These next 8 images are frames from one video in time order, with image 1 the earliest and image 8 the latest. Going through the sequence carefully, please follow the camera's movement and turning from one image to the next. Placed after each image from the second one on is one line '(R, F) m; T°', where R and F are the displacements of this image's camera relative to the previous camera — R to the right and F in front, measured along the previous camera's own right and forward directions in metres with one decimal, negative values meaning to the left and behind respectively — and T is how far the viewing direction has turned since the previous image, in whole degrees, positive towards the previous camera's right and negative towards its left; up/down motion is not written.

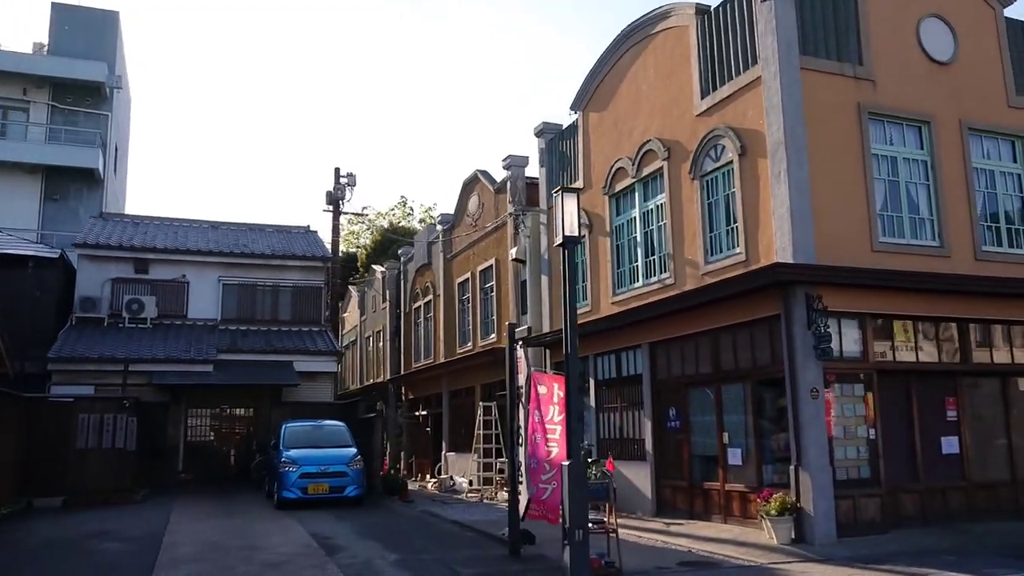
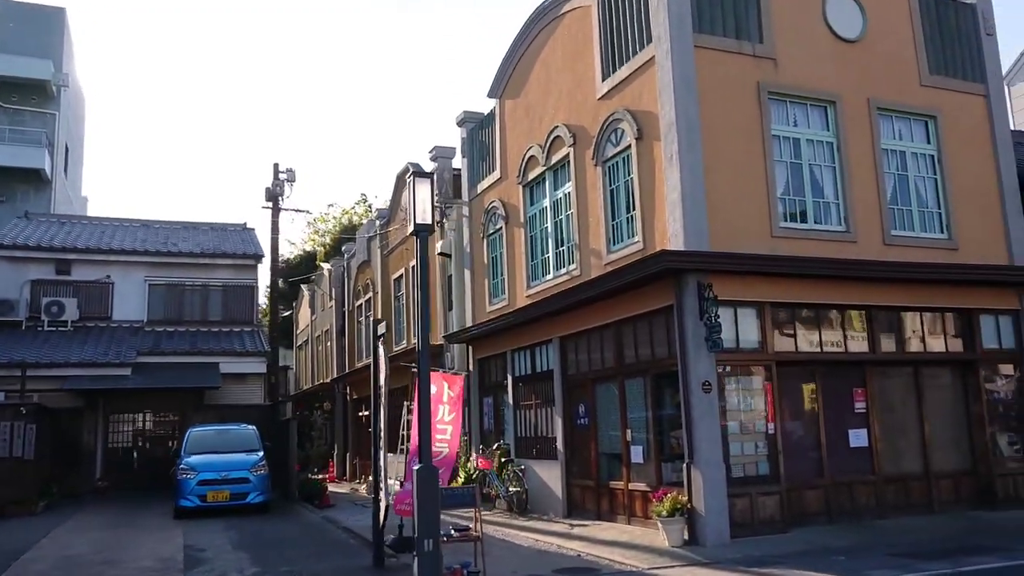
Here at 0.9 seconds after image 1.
(+1.4, +0.6) m; +1°
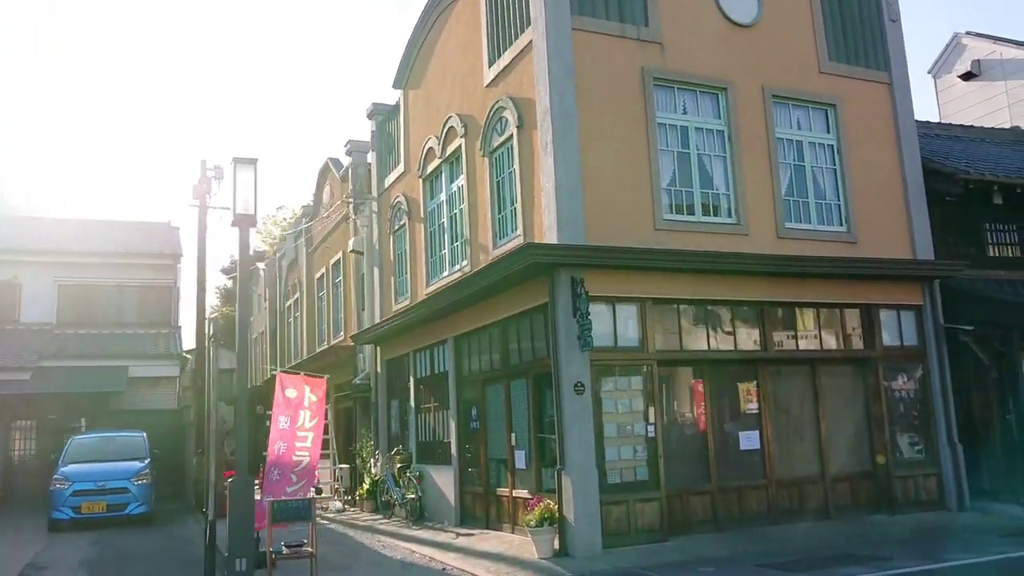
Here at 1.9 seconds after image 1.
(+1.4, +0.6) m; +2°
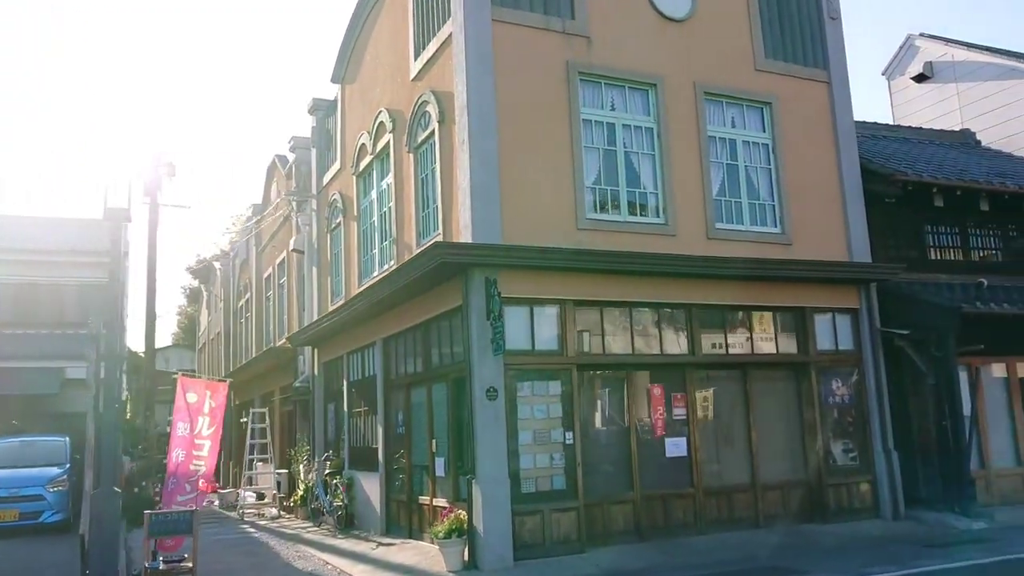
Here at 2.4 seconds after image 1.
(+0.9, +0.4) m; +1°
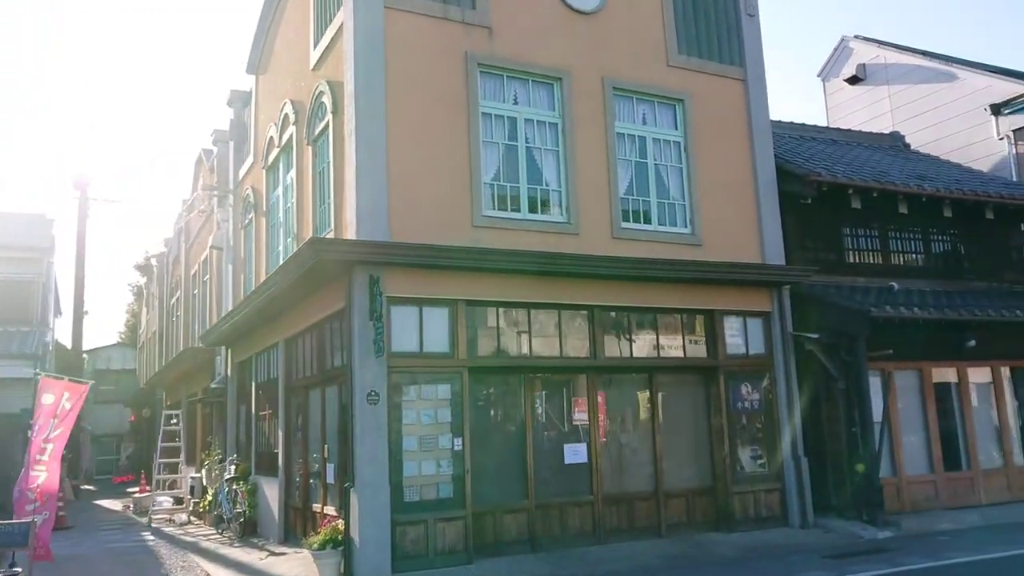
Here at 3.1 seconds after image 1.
(+1.0, +0.4) m; +2°
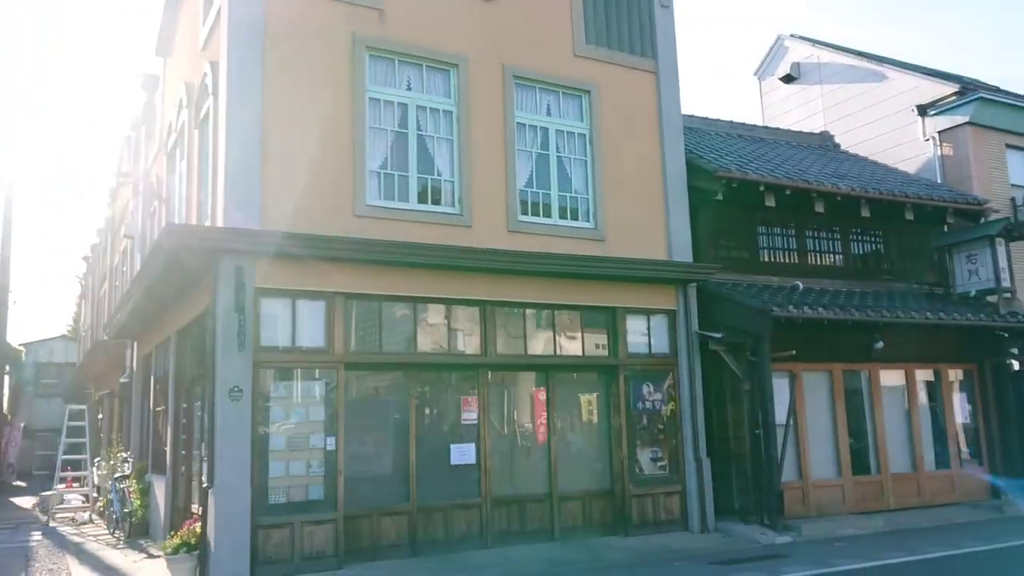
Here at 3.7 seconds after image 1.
(+1.1, +0.4) m; +2°
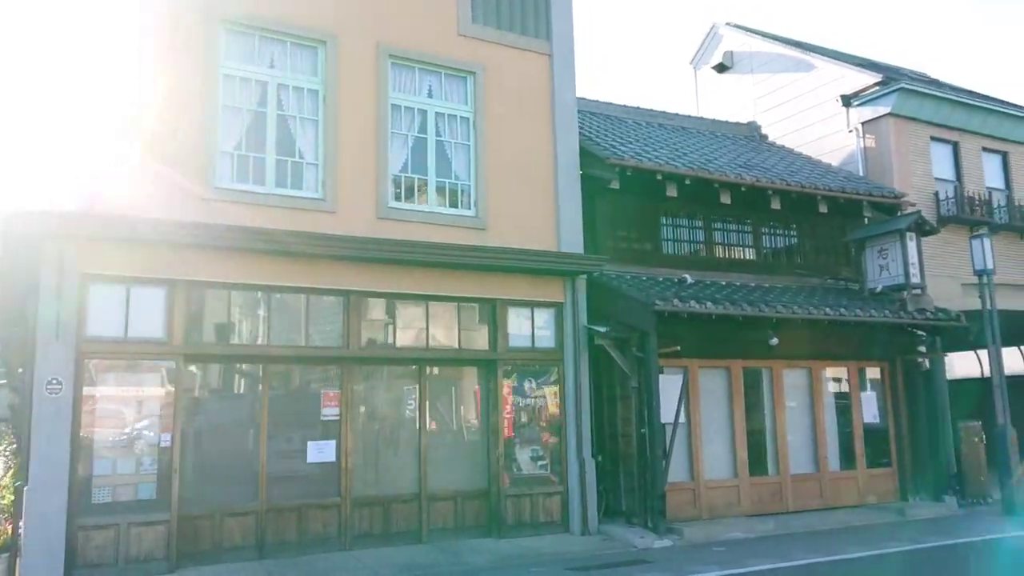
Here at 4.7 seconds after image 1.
(+1.5, +0.5) m; +1°
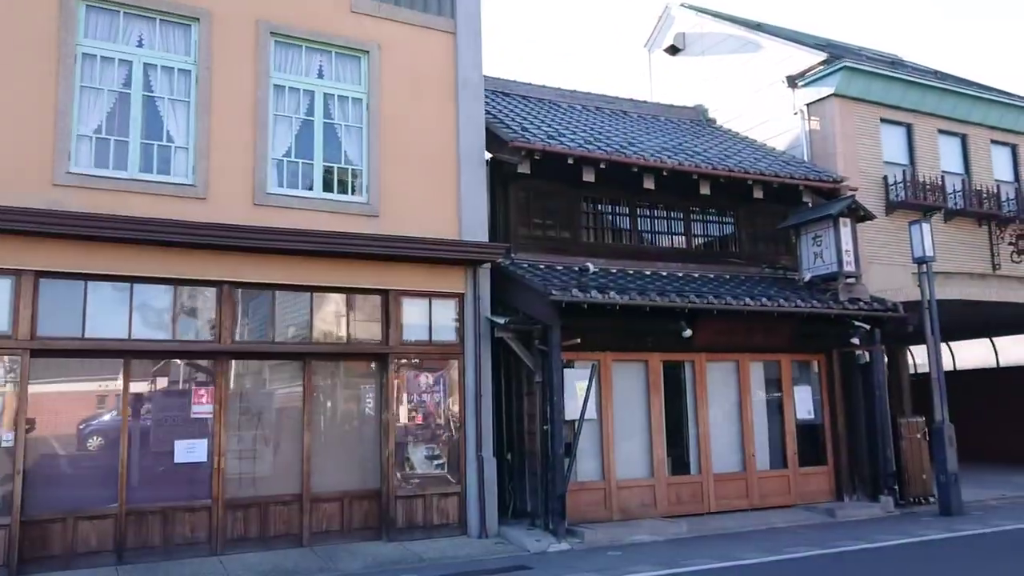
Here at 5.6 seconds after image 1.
(+1.6, +0.6) m; -1°
